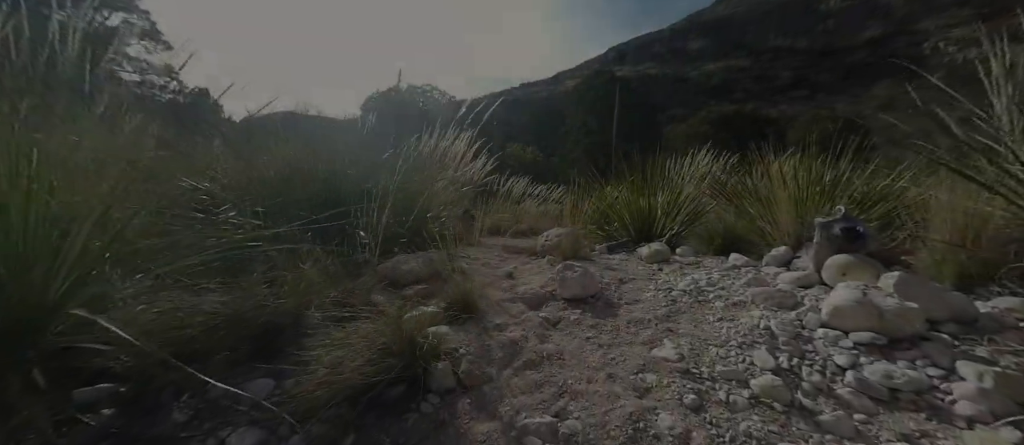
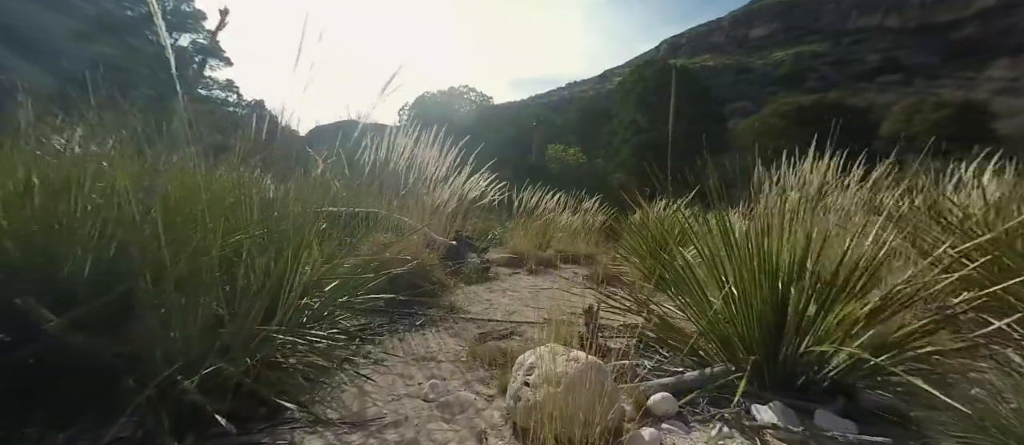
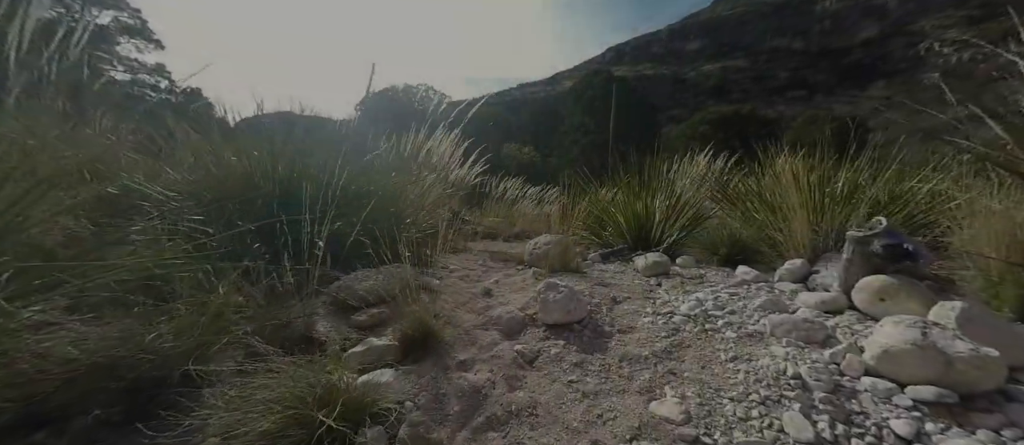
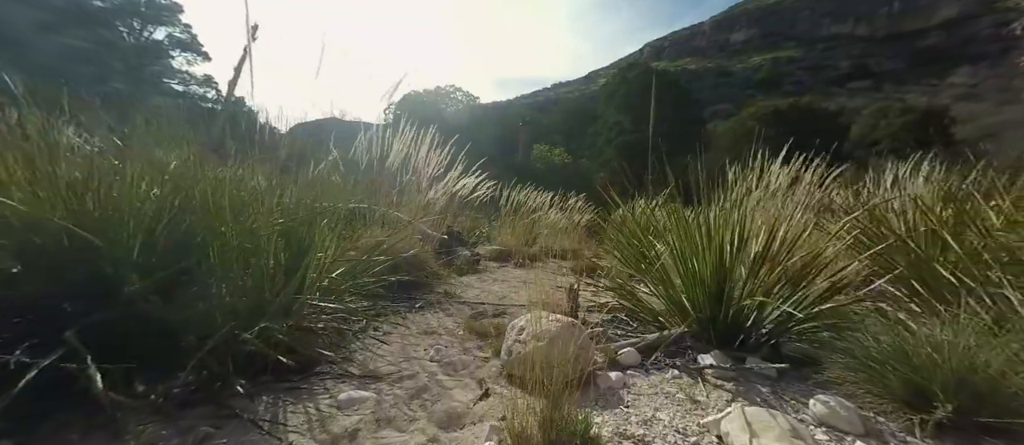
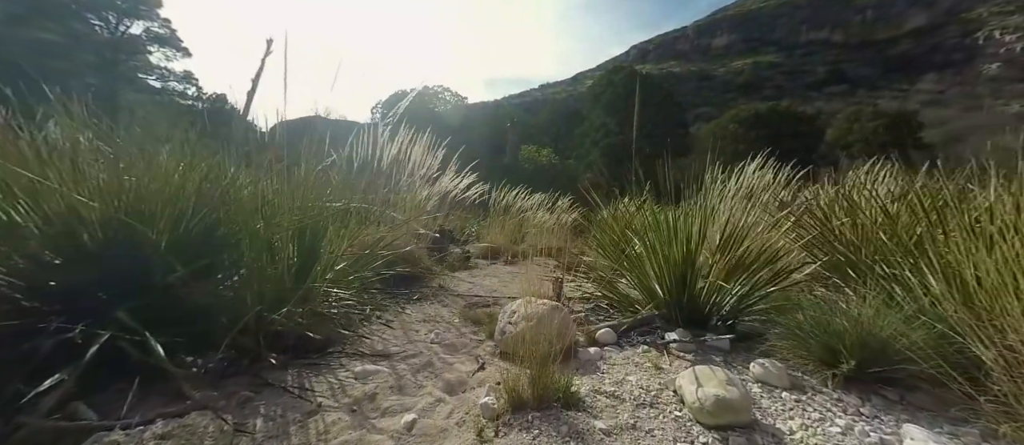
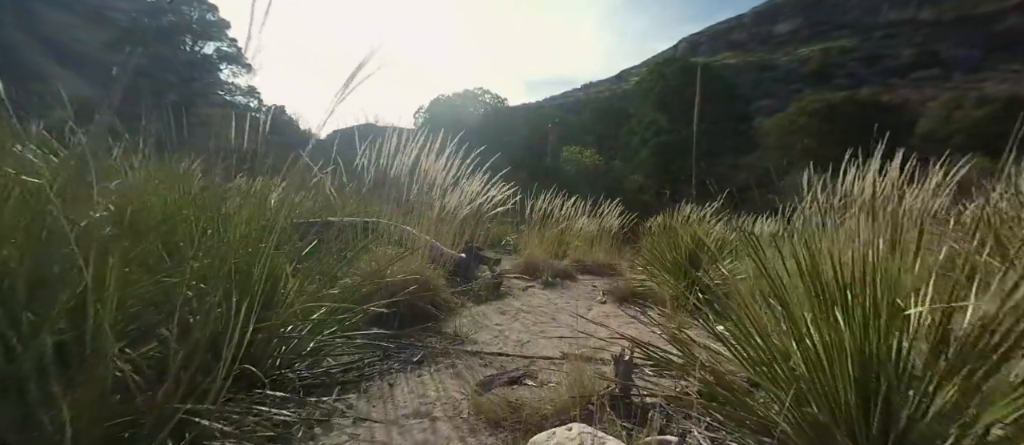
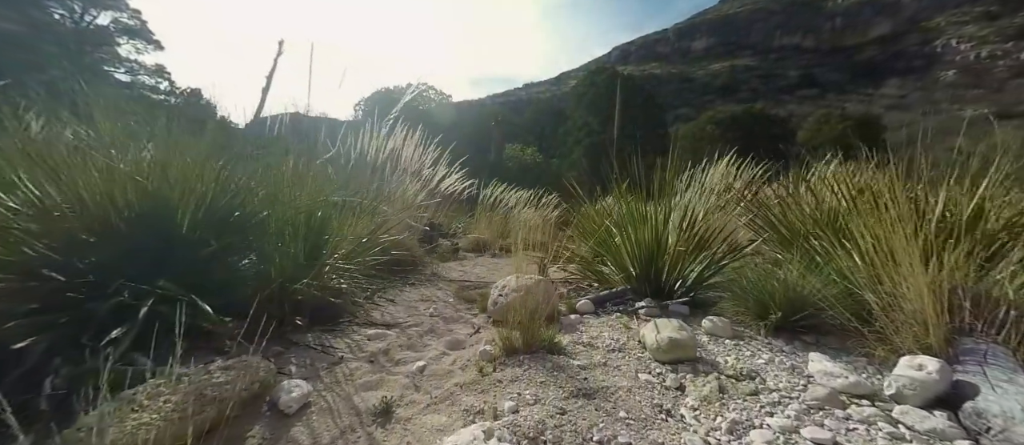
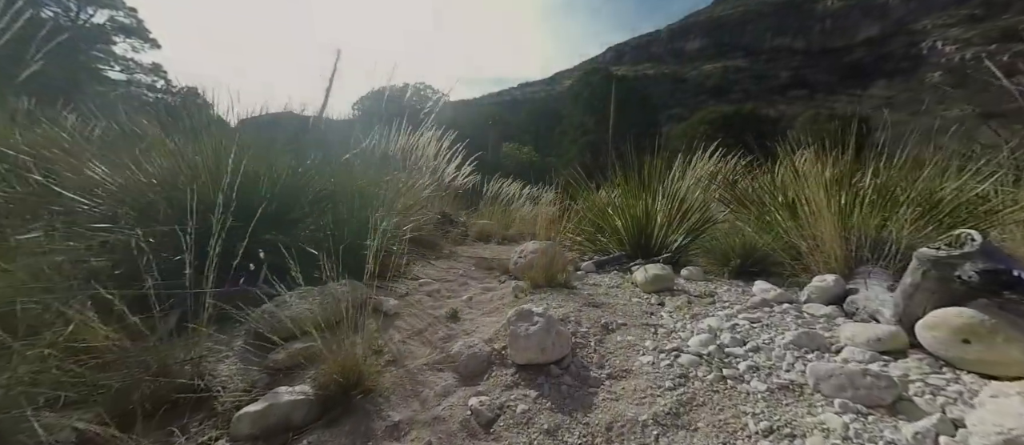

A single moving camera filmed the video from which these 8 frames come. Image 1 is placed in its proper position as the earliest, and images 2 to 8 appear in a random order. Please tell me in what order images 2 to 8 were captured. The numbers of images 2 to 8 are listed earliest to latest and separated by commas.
3, 8, 7, 5, 4, 2, 6
